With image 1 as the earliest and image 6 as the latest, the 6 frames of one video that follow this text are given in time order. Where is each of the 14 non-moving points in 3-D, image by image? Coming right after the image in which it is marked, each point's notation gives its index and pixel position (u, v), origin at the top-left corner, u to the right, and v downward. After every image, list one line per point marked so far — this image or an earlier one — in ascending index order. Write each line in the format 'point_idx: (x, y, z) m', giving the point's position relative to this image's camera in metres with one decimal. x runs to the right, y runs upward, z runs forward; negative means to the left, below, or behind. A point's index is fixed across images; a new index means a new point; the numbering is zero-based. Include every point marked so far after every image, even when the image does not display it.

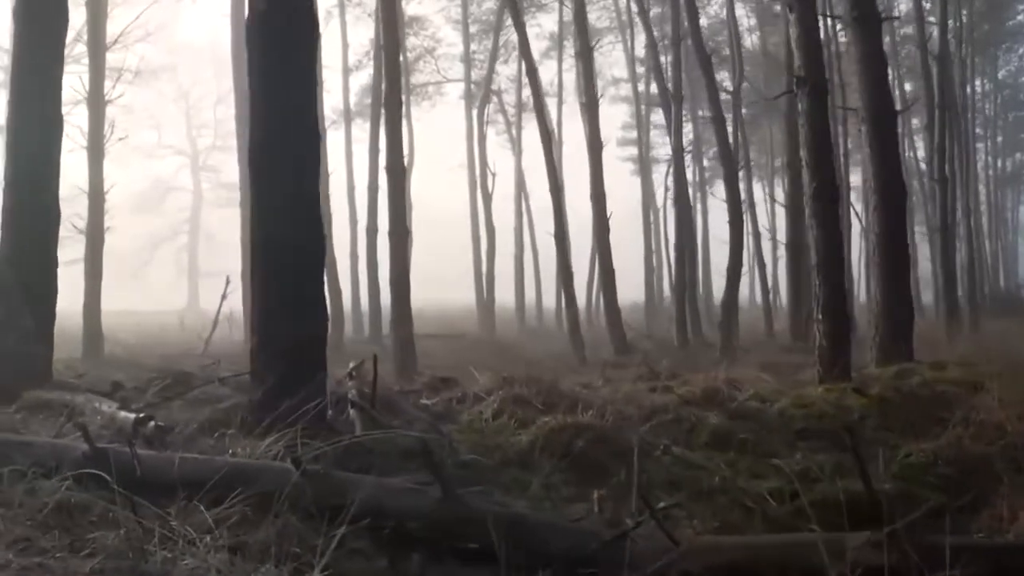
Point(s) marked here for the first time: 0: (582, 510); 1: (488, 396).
0: (+0.5, -1.4, +5.7) m
1: (-0.2, -1.0, +7.9) m
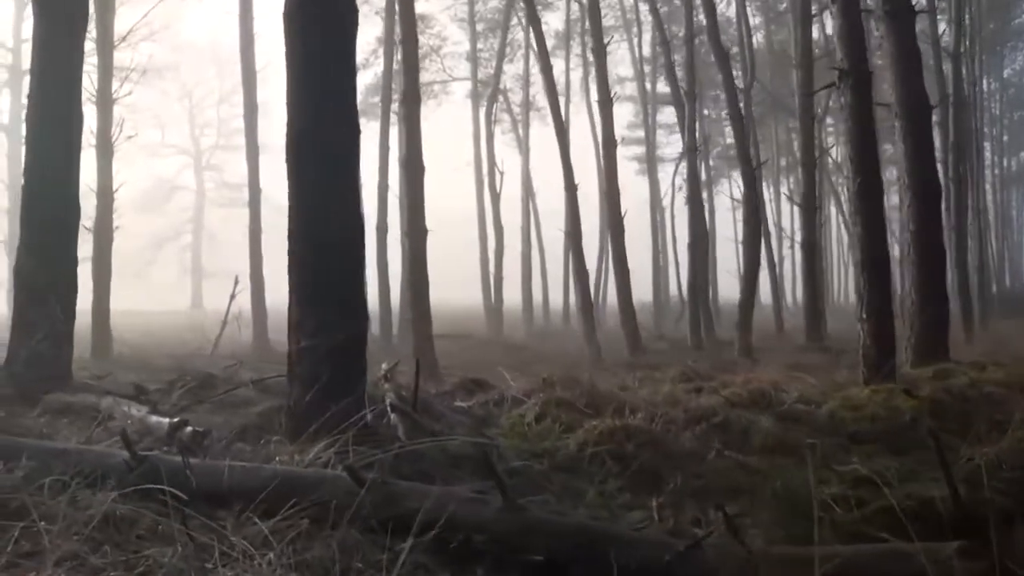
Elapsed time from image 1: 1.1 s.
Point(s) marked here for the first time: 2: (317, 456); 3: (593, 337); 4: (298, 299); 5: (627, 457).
0: (+0.8, -1.4, +5.4) m
1: (+0.2, -1.0, +7.7) m
2: (-1.1, -0.9, +4.8) m
3: (+1.7, -1.1, +19.0) m
4: (-1.5, -0.1, +6.0) m
5: (+0.8, -1.2, +6.3) m
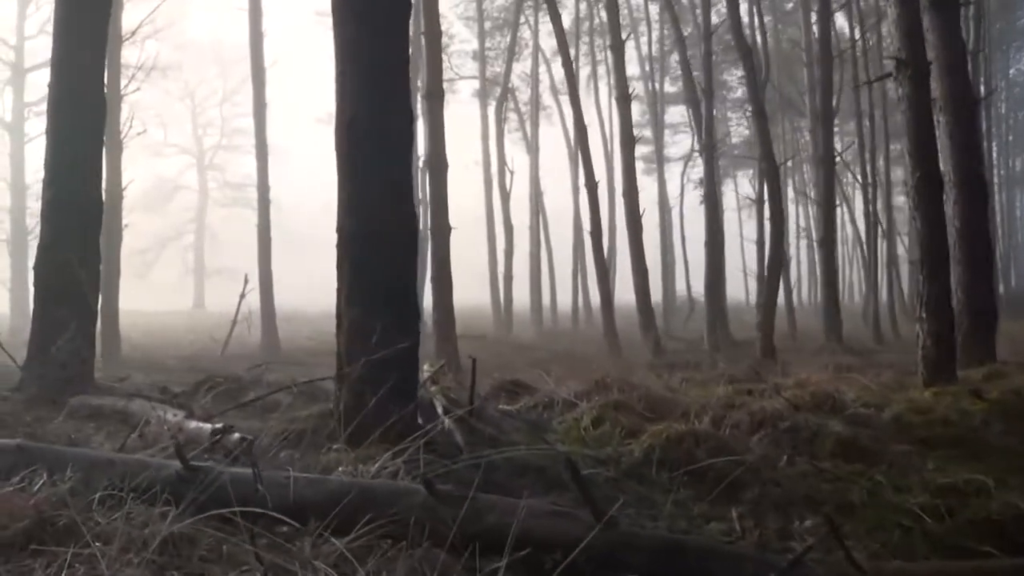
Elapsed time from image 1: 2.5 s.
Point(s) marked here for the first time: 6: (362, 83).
0: (+1.2, -1.4, +5.0) m
1: (+0.6, -0.9, +7.3) m
2: (-0.6, -0.9, +4.4) m
3: (+2.1, -1.1, +18.6) m
4: (-1.1, -0.1, +5.6) m
5: (+1.2, -1.2, +5.9) m
6: (-1.0, +1.3, +5.6) m
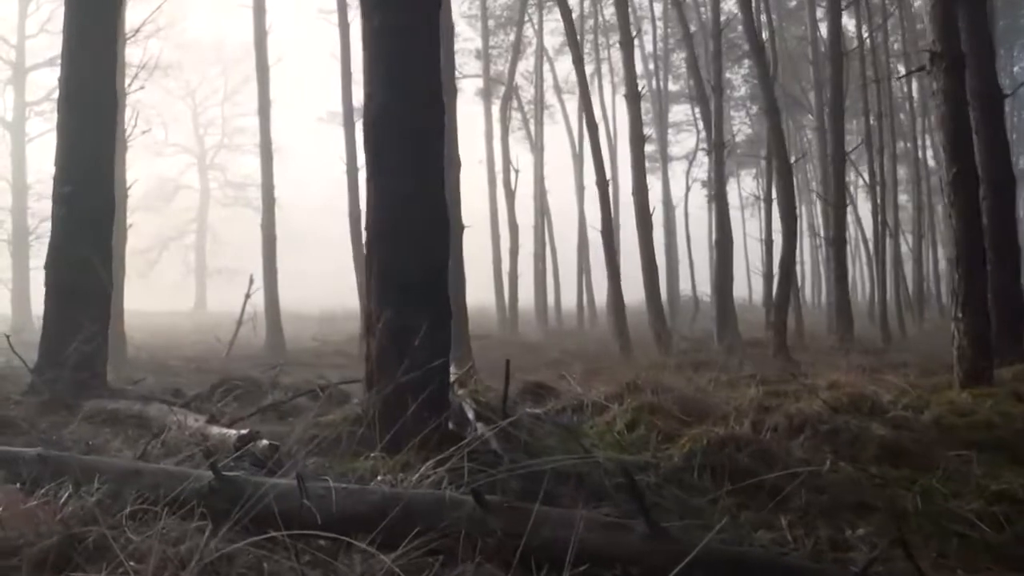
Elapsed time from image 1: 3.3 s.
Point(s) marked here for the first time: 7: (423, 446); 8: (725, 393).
0: (+1.5, -1.4, +4.8) m
1: (+0.8, -0.9, +7.0) m
2: (-0.4, -0.9, +4.1) m
3: (+2.4, -1.0, +18.3) m
4: (-0.8, -0.1, +5.4) m
5: (+1.5, -1.2, +5.6) m
6: (-0.8, +1.3, +5.4) m
7: (-0.5, -0.9, +5.0) m
8: (+2.0, -1.0, +8.2) m
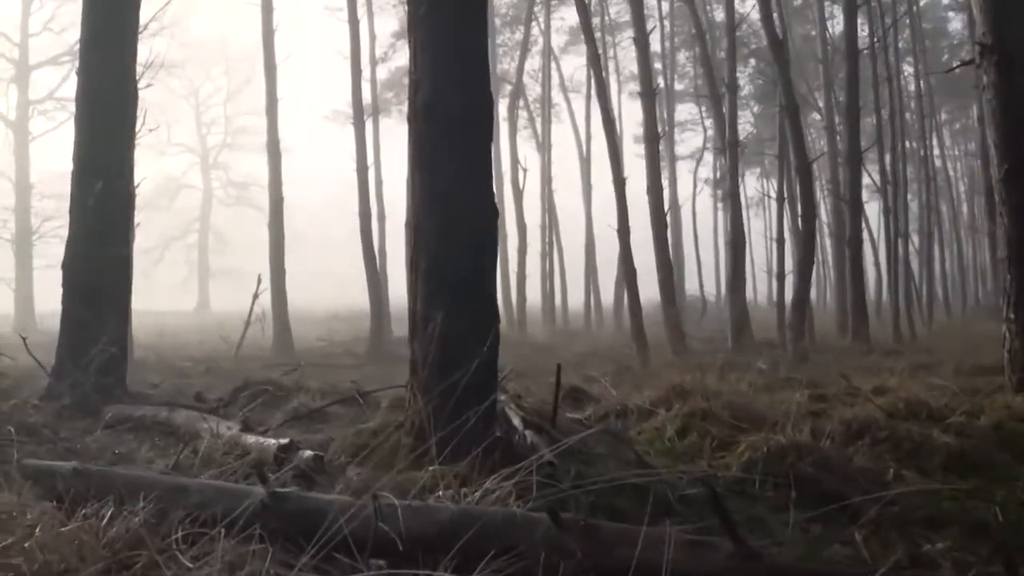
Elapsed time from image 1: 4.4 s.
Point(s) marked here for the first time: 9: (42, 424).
0: (+1.8, -1.4, +4.5) m
1: (+1.1, -0.9, +6.7) m
2: (-0.1, -0.9, +3.8) m
3: (+2.7, -1.0, +18.0) m
4: (-0.5, -0.1, +5.1) m
5: (+1.8, -1.2, +5.3) m
6: (-0.4, +1.3, +5.1) m
7: (-0.2, -0.9, +4.7) m
8: (+2.3, -1.0, +7.9) m
9: (-3.3, -0.9, +6.0) m
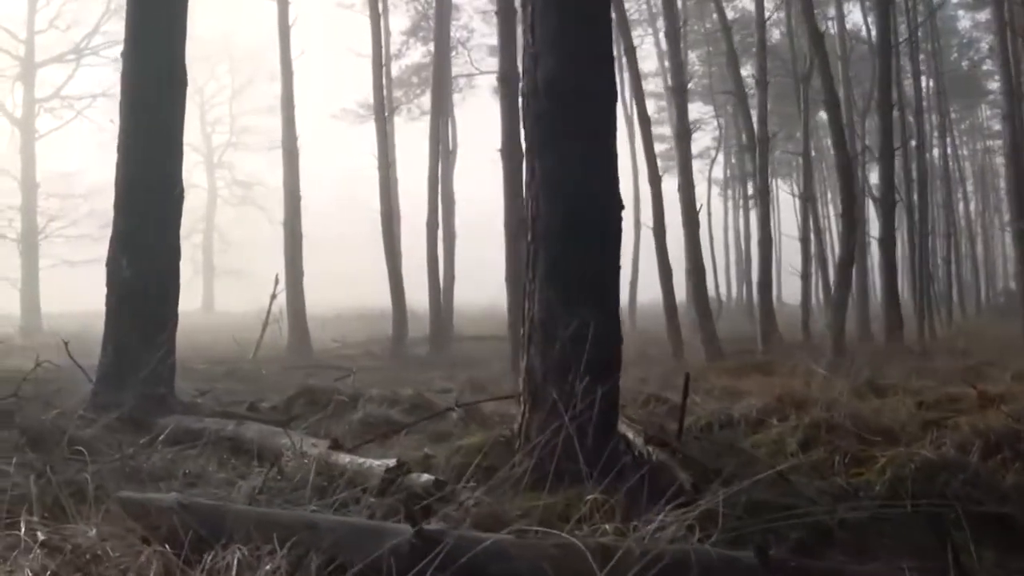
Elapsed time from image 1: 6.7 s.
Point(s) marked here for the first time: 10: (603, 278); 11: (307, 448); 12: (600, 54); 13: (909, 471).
0: (+2.4, -1.4, +3.9) m
1: (+1.8, -0.9, +6.1) m
2: (+0.6, -0.9, +3.2) m
3: (+3.3, -1.0, +17.4) m
4: (+0.2, -0.1, +4.5) m
5: (+2.5, -1.2, +4.7) m
6: (+0.2, +1.4, +4.5) m
7: (+0.5, -0.9, +4.1) m
8: (+3.0, -1.0, +7.3) m
9: (-2.6, -0.9, +5.4) m
10: (+0.5, +0.1, +4.5) m
11: (-1.1, -0.9, +4.8) m
12: (+0.4, +1.2, +4.6) m
13: (+2.3, -1.0, +5.0) m
